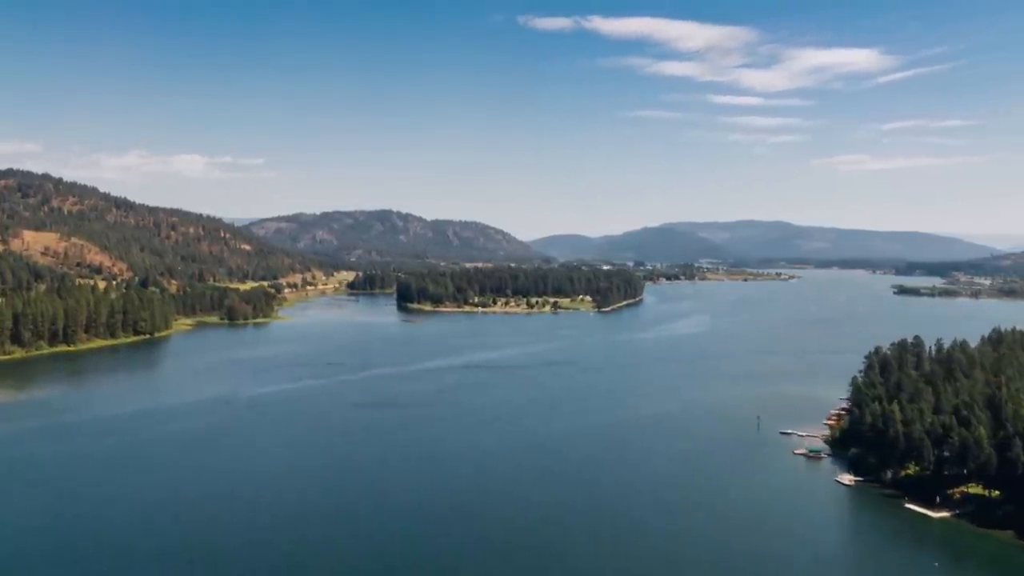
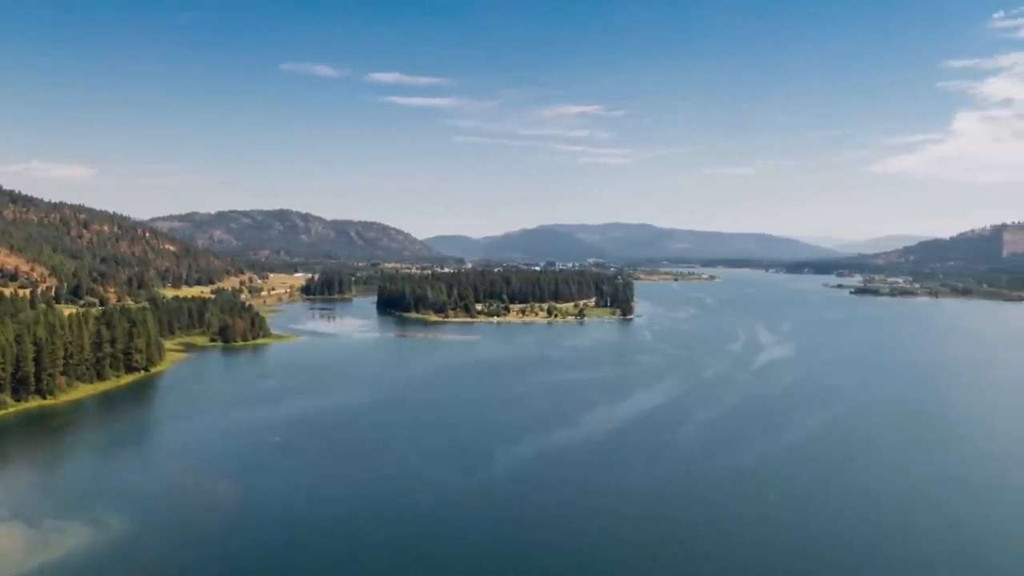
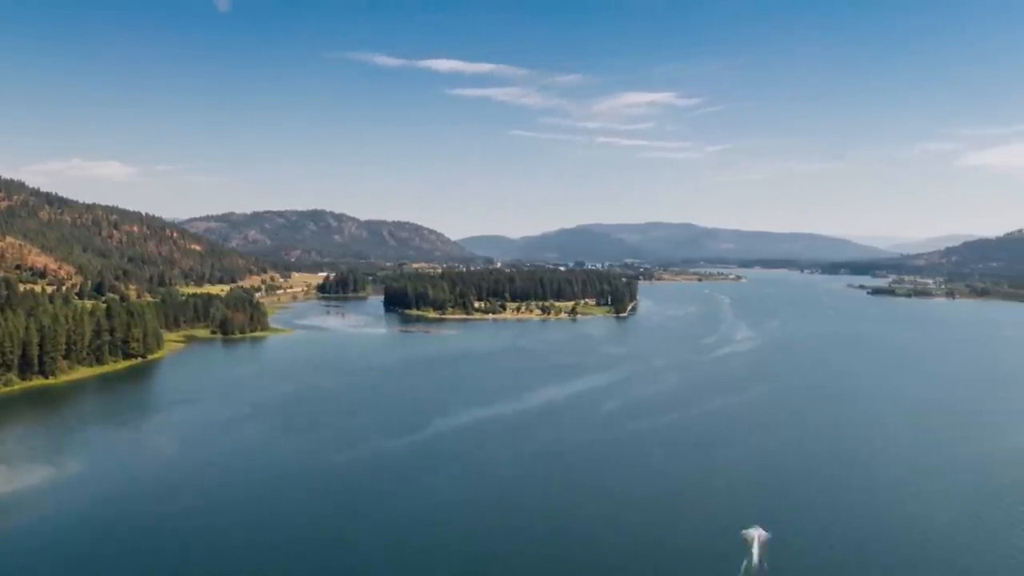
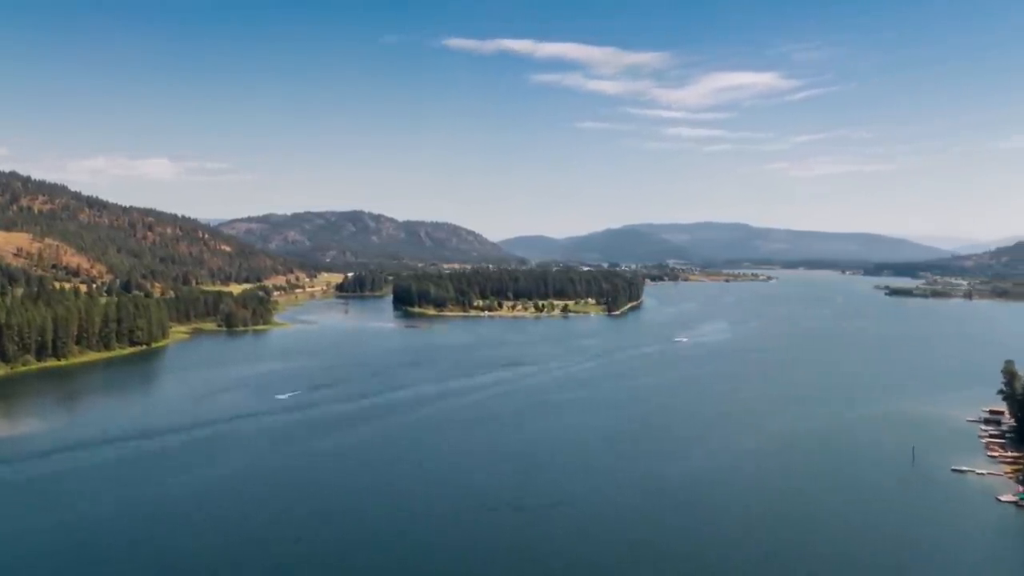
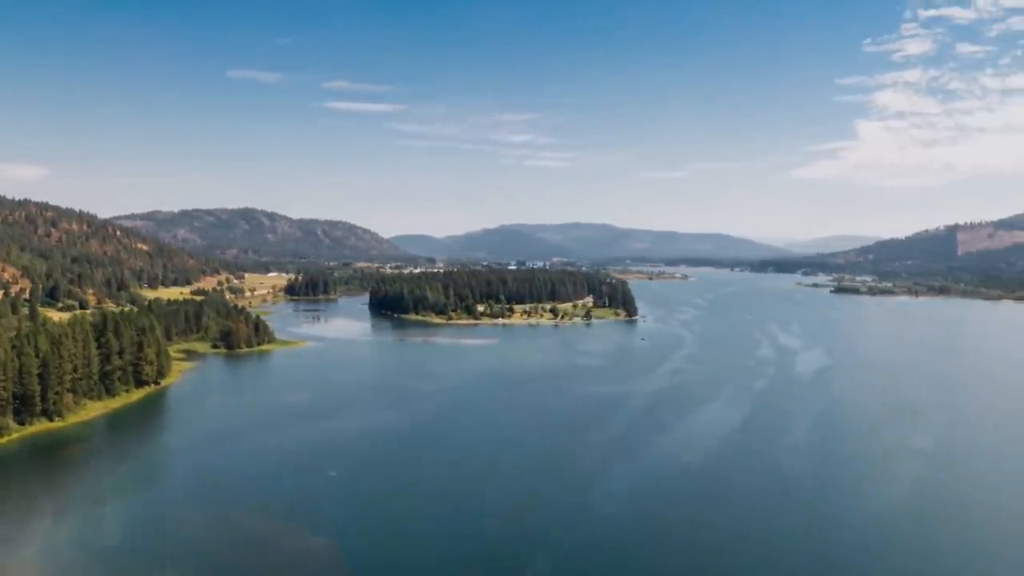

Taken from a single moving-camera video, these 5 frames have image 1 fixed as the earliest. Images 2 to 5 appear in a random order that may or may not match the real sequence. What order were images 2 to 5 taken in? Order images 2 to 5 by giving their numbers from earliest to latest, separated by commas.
4, 3, 2, 5
